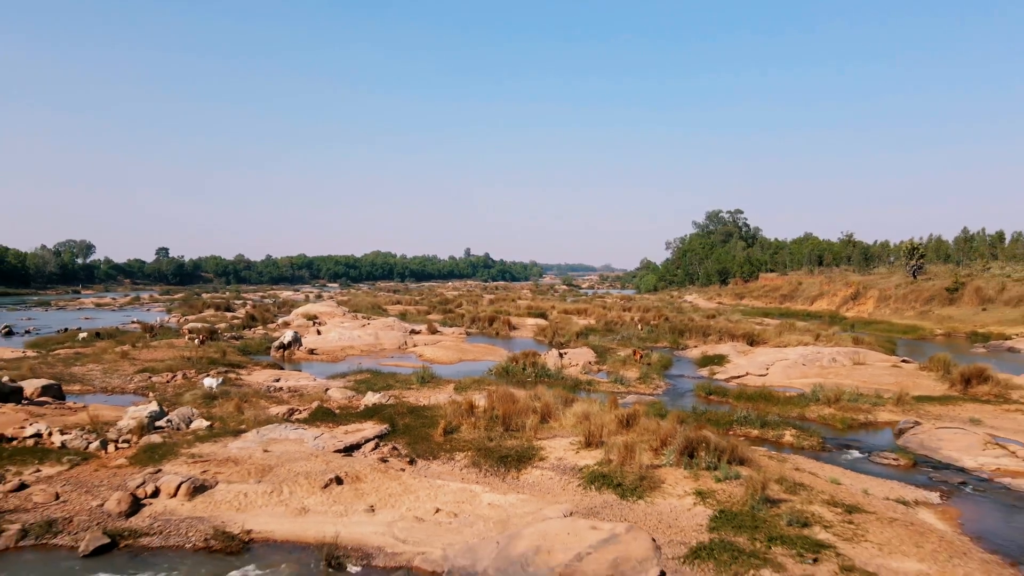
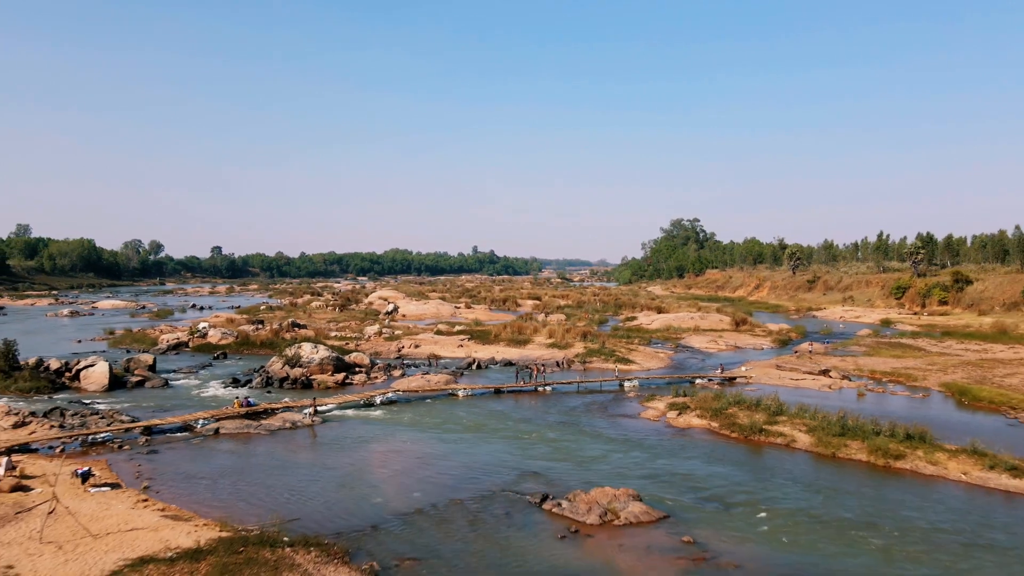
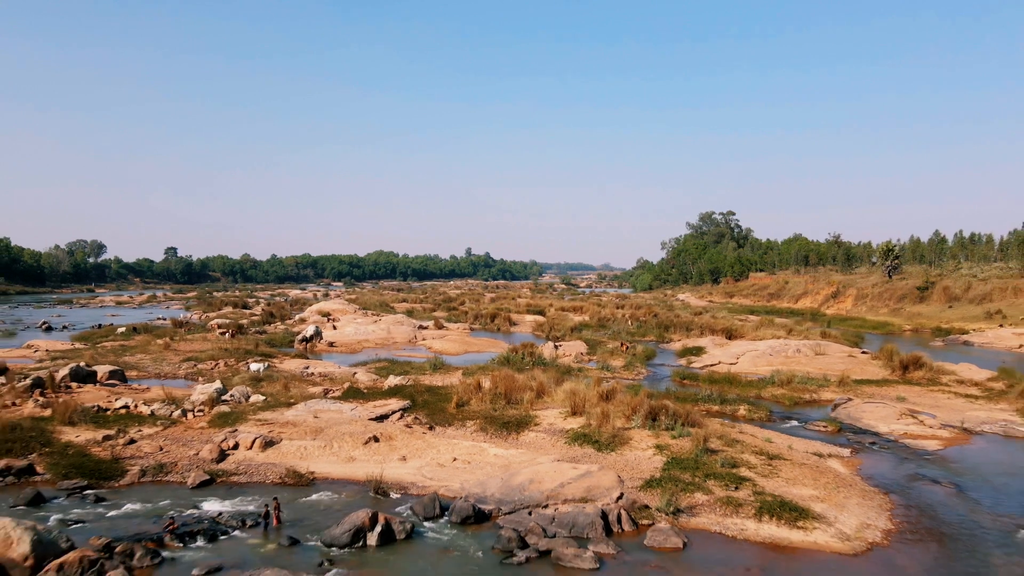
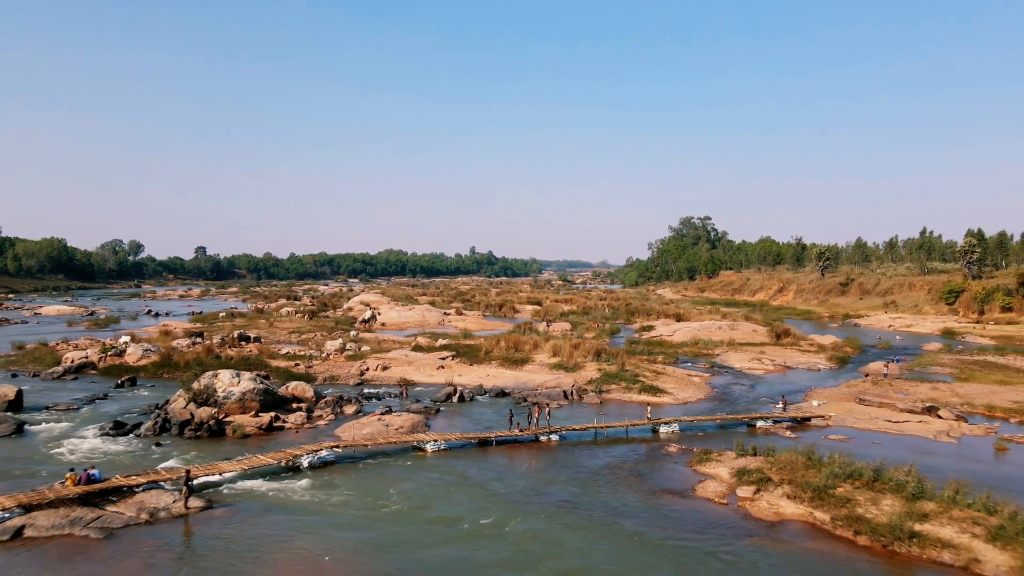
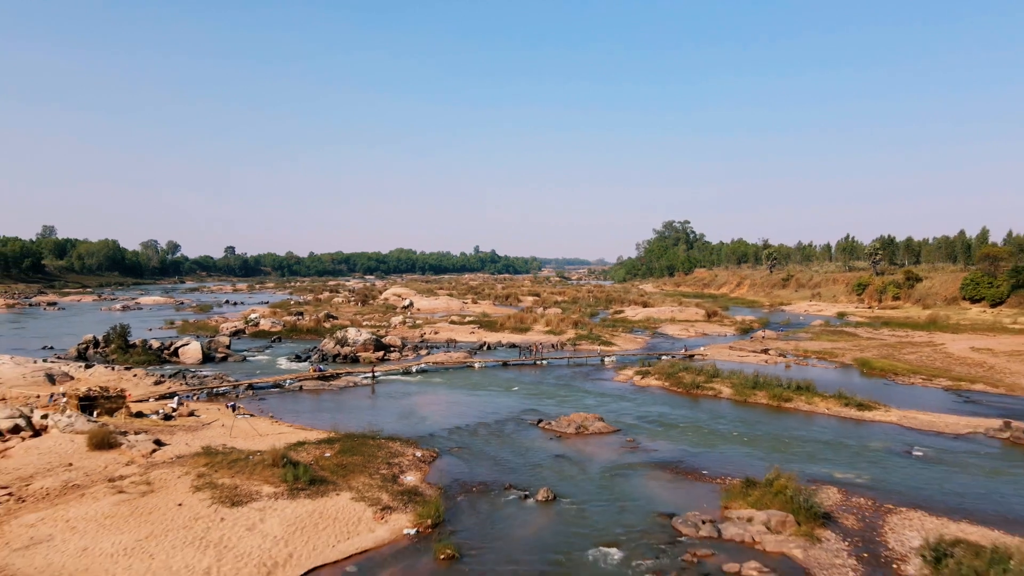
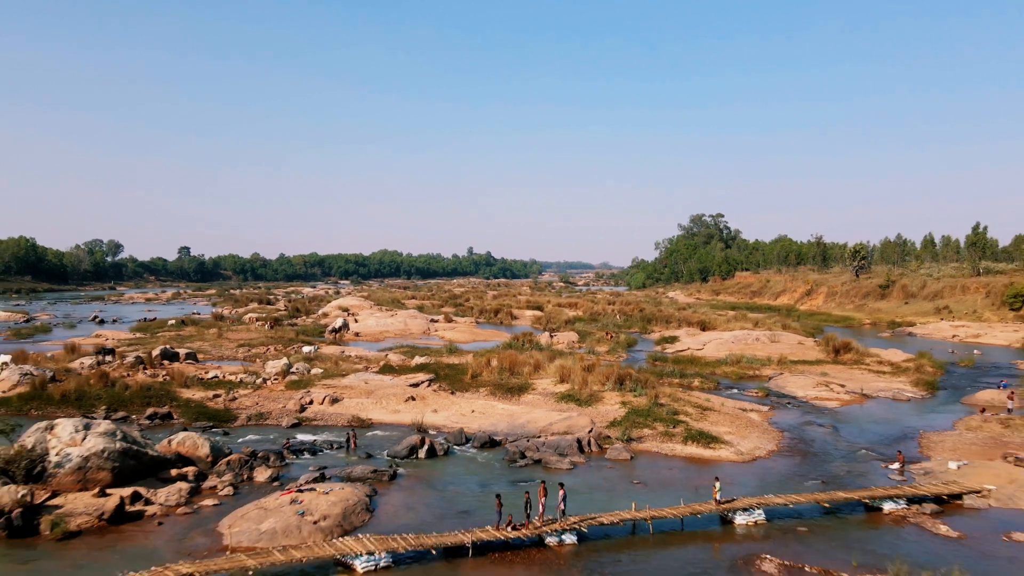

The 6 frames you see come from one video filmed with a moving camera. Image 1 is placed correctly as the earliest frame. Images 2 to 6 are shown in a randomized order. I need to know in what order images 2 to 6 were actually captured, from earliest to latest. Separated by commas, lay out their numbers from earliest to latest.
3, 6, 4, 2, 5
